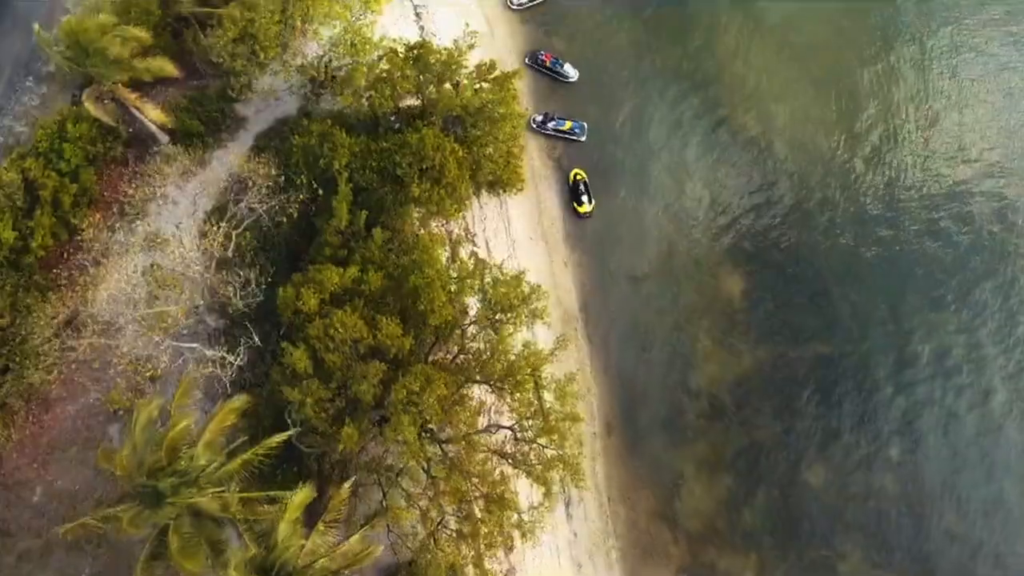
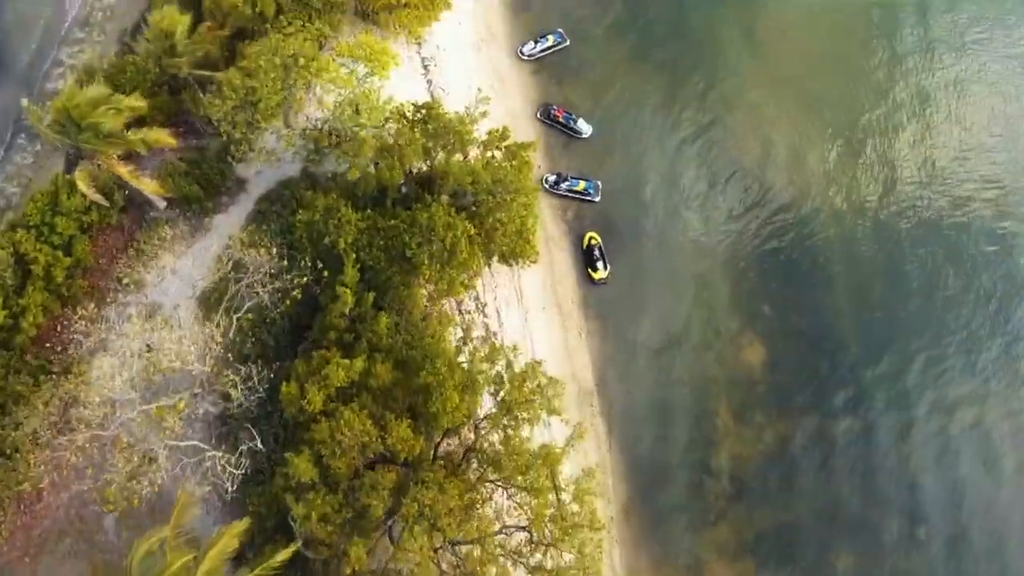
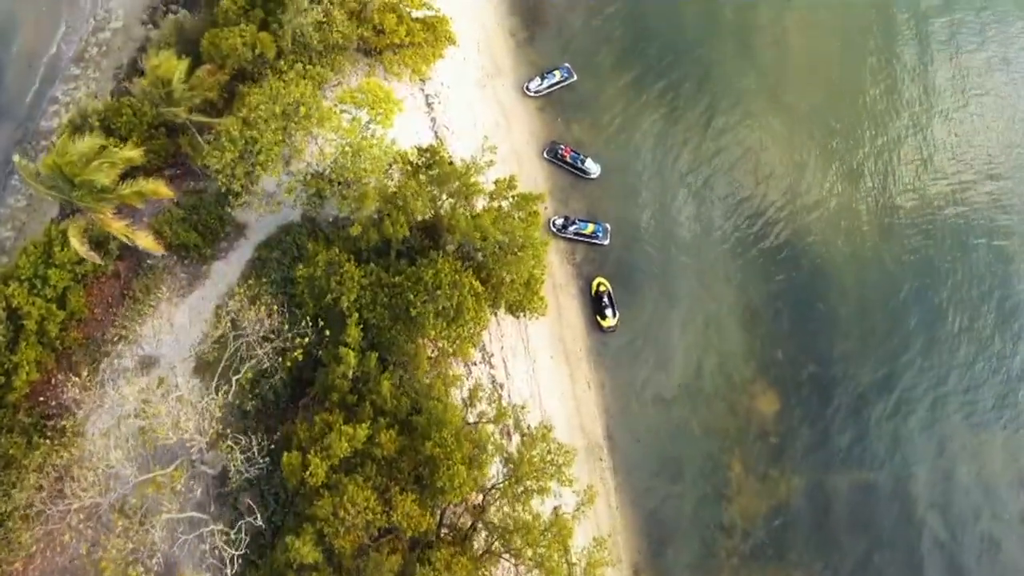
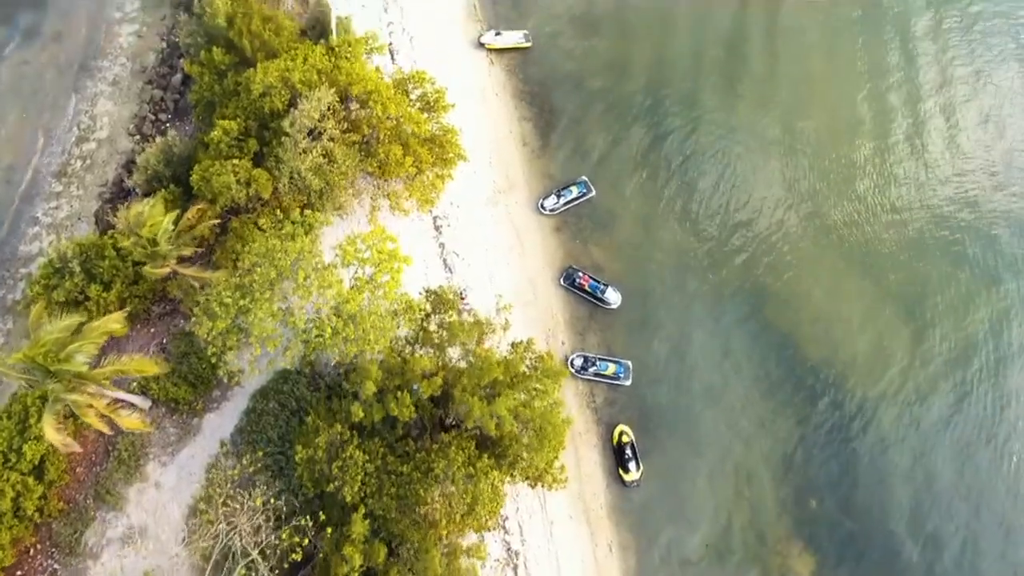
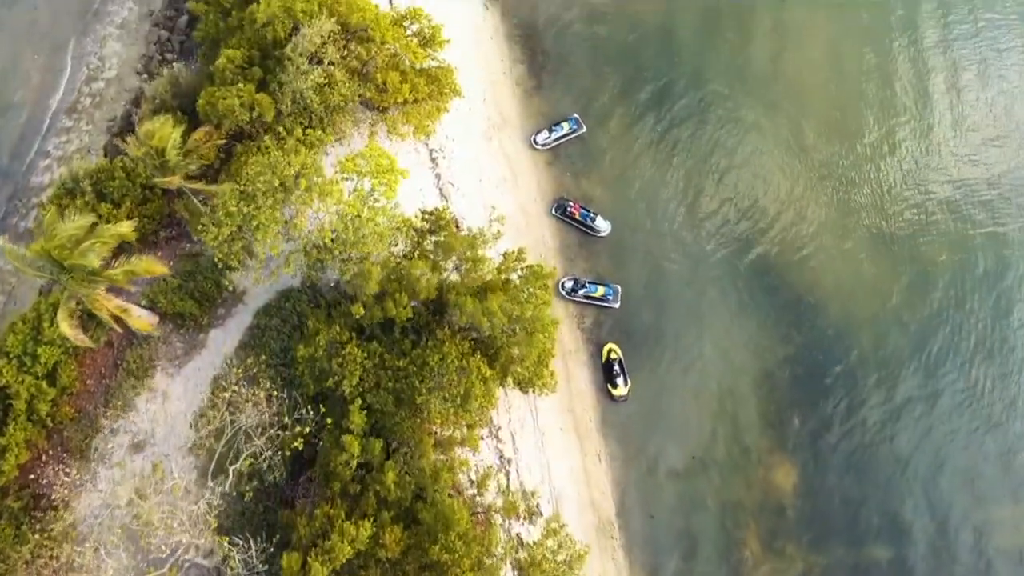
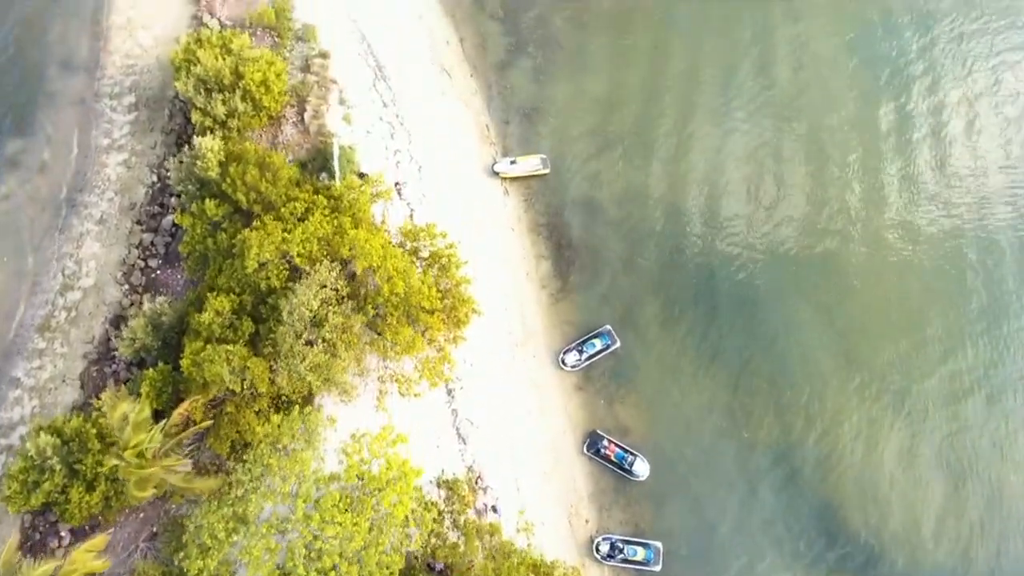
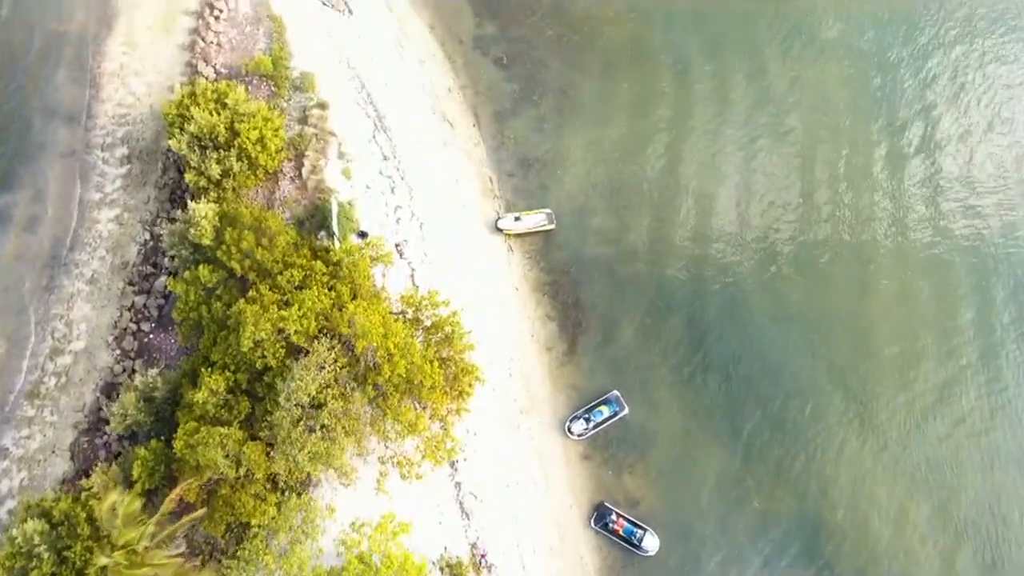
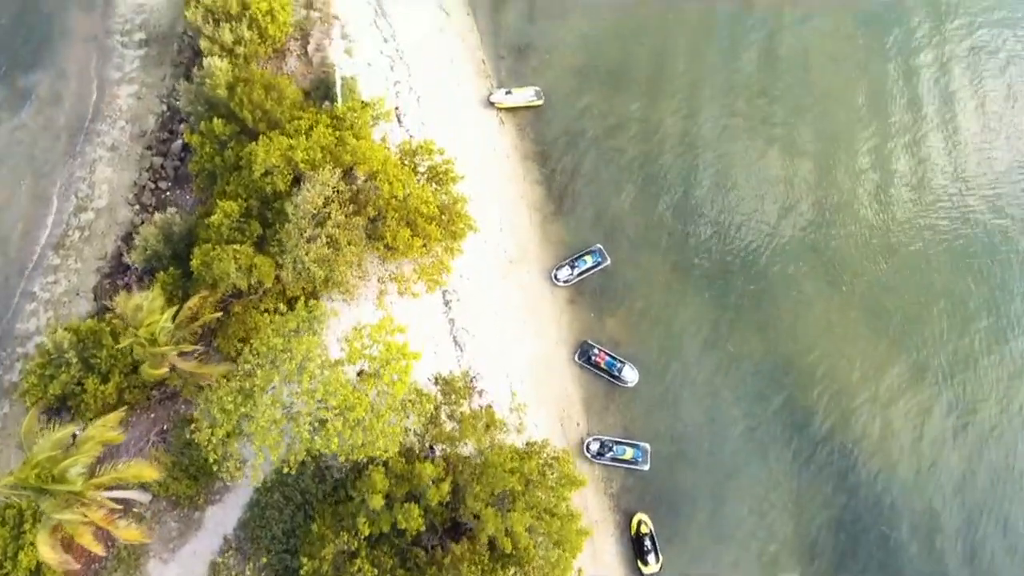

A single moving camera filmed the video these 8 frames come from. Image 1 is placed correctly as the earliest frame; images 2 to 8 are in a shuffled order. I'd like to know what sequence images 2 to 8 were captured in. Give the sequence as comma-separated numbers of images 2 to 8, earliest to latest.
2, 3, 5, 4, 8, 6, 7
